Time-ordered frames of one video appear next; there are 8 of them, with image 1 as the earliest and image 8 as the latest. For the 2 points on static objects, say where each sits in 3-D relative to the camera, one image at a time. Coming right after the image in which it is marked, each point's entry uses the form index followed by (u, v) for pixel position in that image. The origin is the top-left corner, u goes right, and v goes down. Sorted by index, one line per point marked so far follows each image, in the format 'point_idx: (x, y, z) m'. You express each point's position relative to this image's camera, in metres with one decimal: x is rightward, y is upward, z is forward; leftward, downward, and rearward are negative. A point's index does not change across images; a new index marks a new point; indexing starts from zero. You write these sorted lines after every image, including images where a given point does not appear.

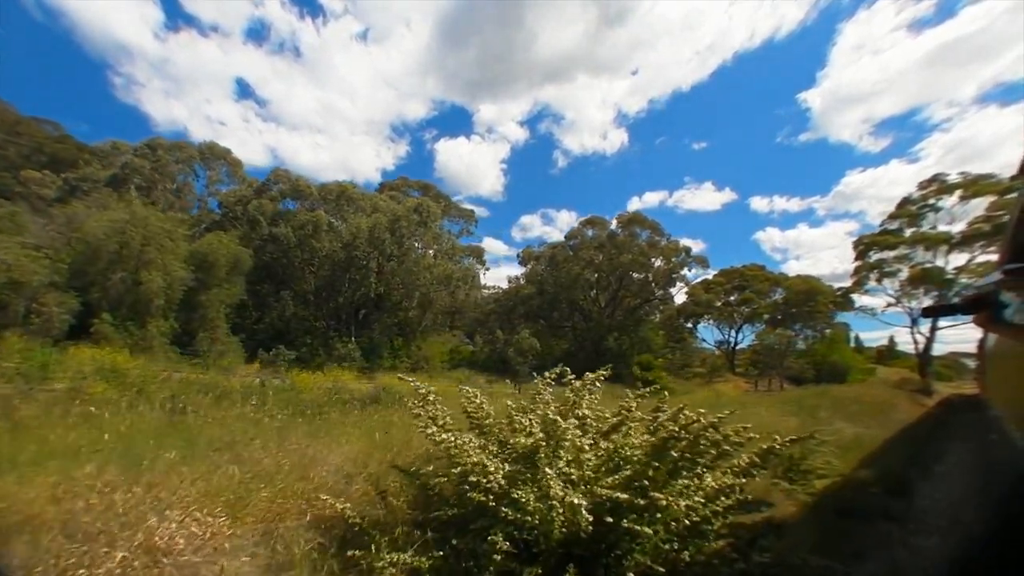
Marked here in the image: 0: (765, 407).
0: (+5.8, -2.8, +12.7) m
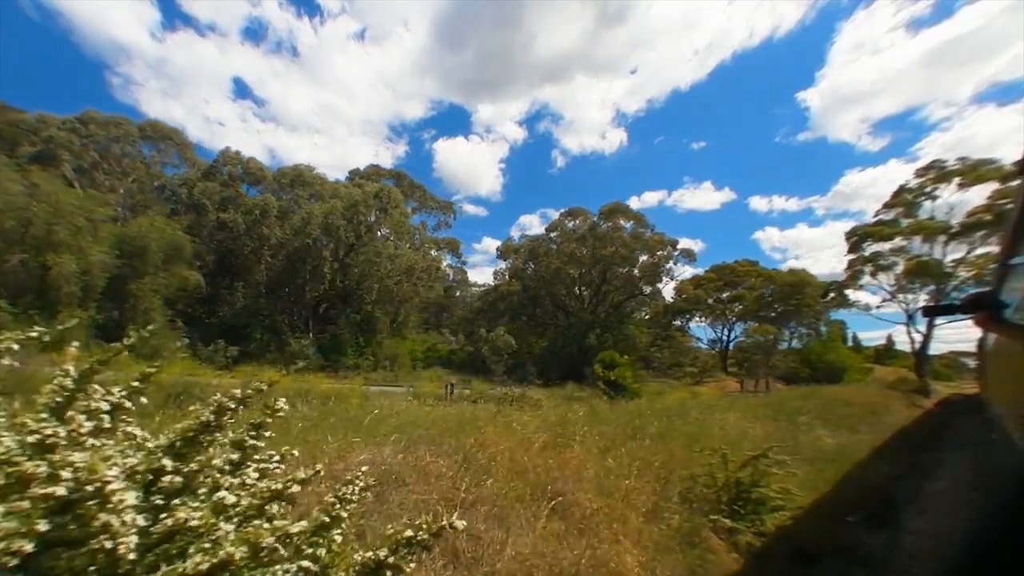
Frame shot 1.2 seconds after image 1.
0: (+4.6, -2.6, +11.2) m
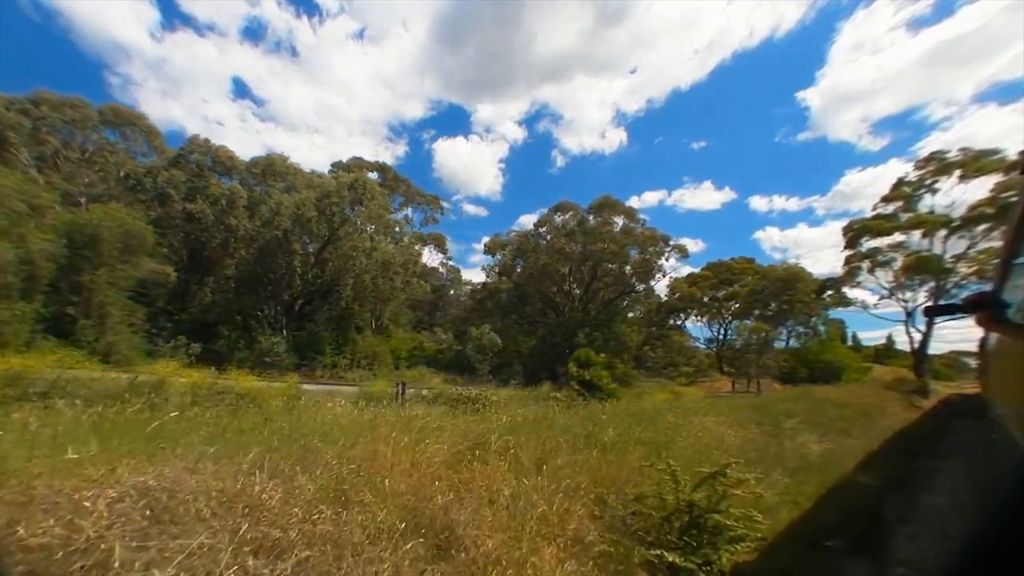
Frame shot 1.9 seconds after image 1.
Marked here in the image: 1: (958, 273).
0: (+3.9, -2.4, +10.4) m
1: (+12.3, +0.3, +14.7) m
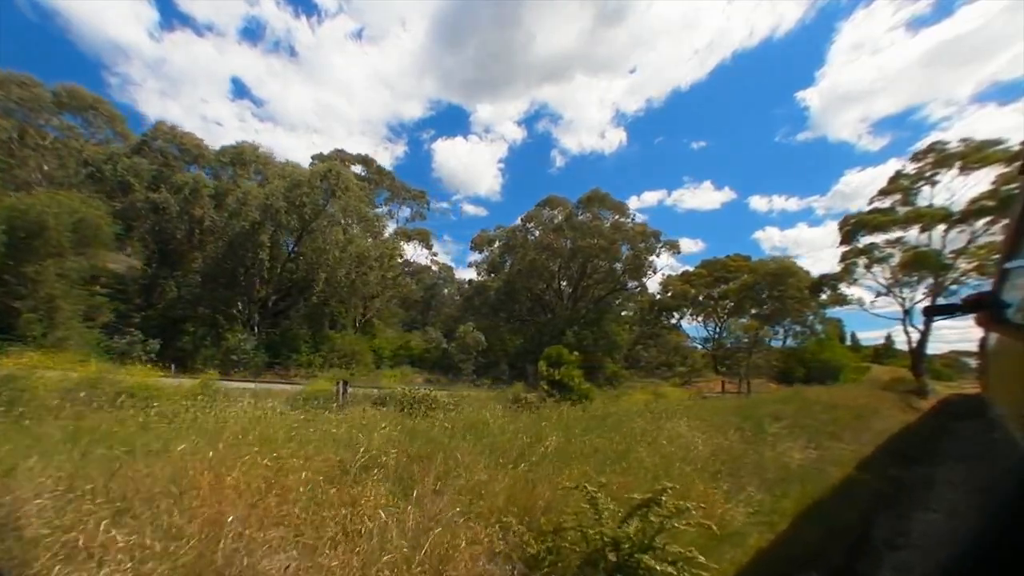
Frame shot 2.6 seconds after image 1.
0: (+3.1, -2.3, +9.5) m
1: (+11.6, +0.5, +13.8) m
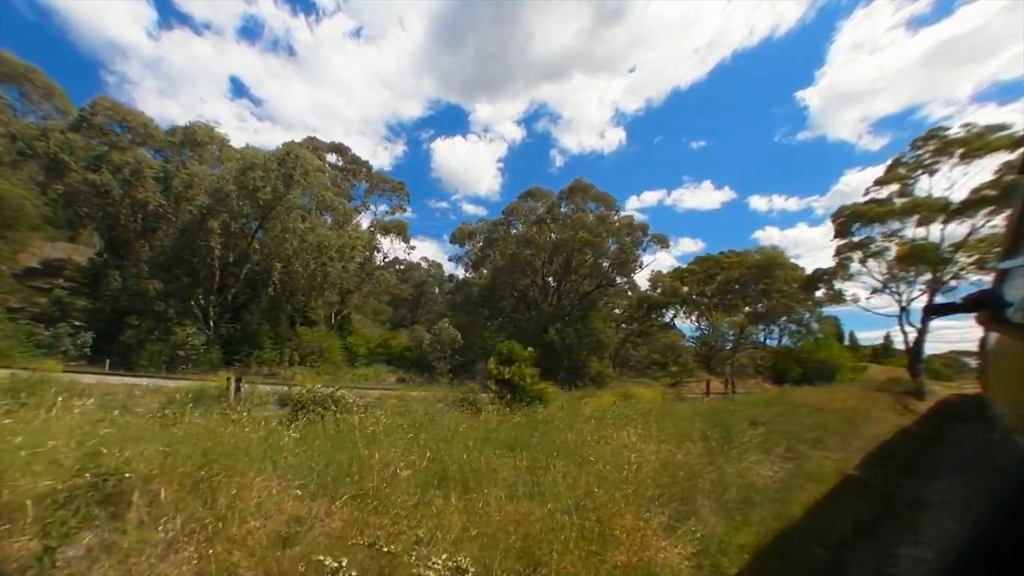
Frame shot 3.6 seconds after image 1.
0: (+2.1, -2.1, +8.3) m
1: (+10.6, +0.7, +12.6) m
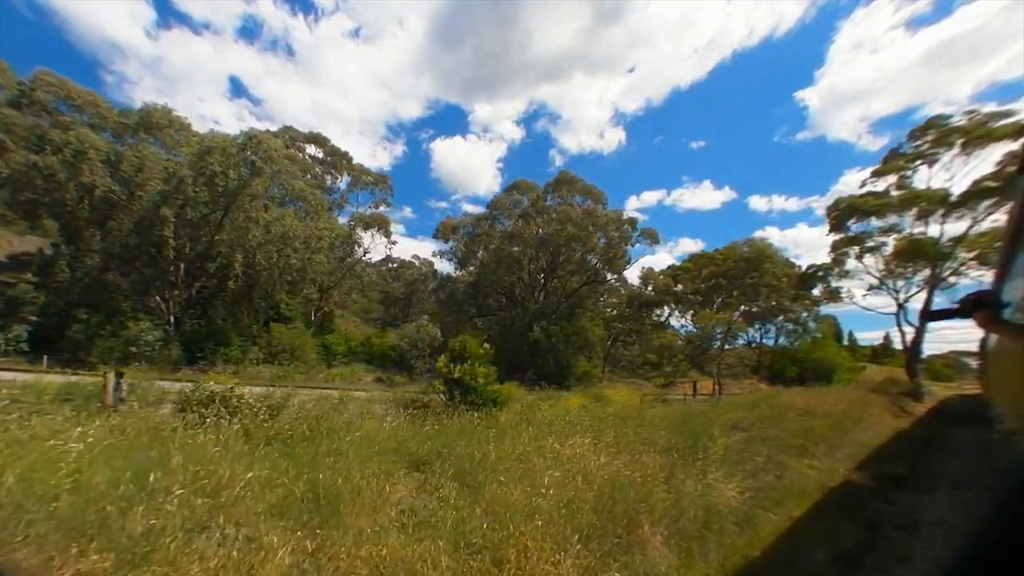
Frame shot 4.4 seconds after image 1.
0: (+1.4, -1.9, +7.4) m
1: (+9.8, +0.8, +11.7) m
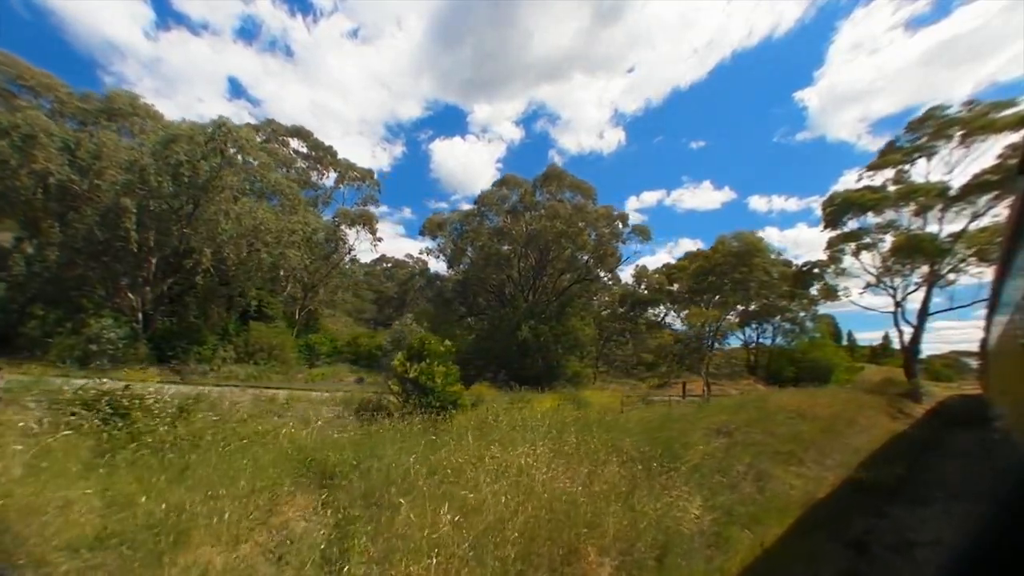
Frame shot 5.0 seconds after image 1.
0: (+0.8, -1.8, +6.7) m
1: (+9.2, +0.9, +11.0) m
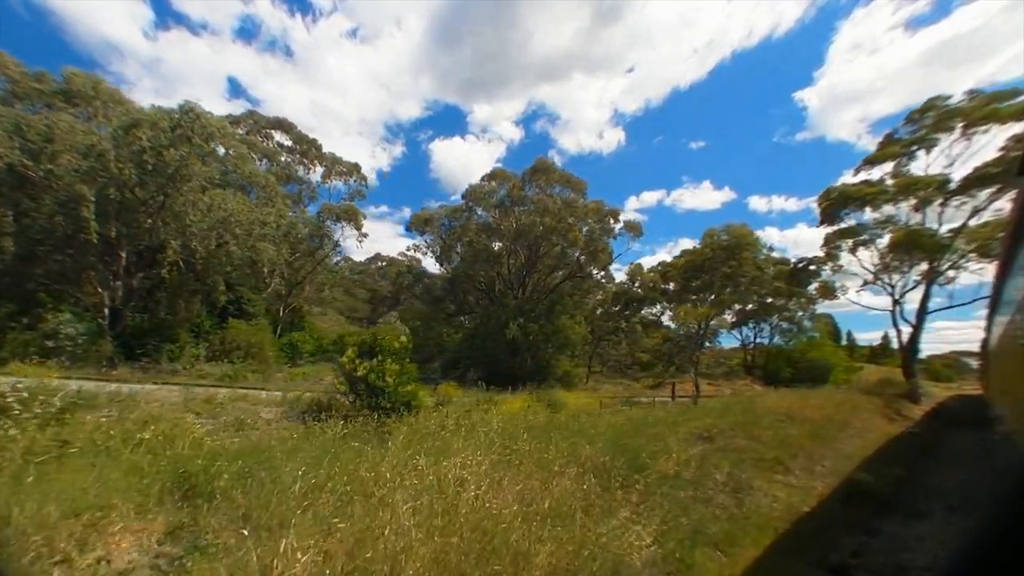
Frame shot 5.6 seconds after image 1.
0: (+0.3, -1.7, +6.0) m
1: (+8.7, +1.0, +10.3) m
